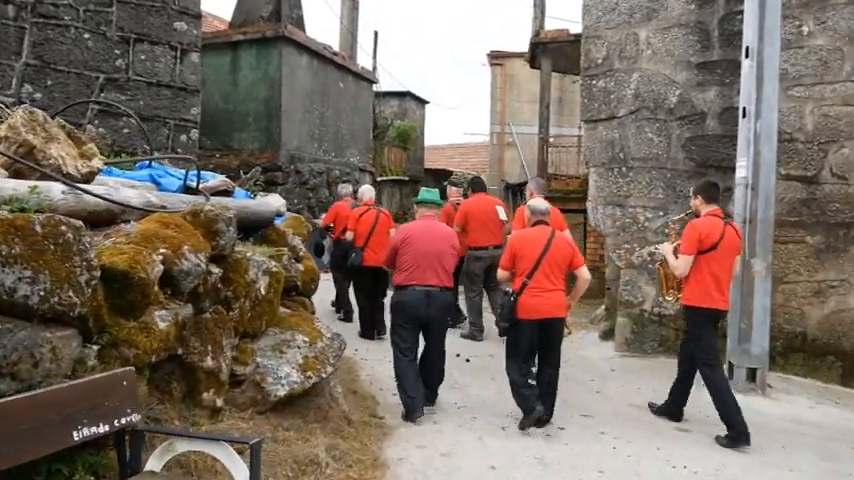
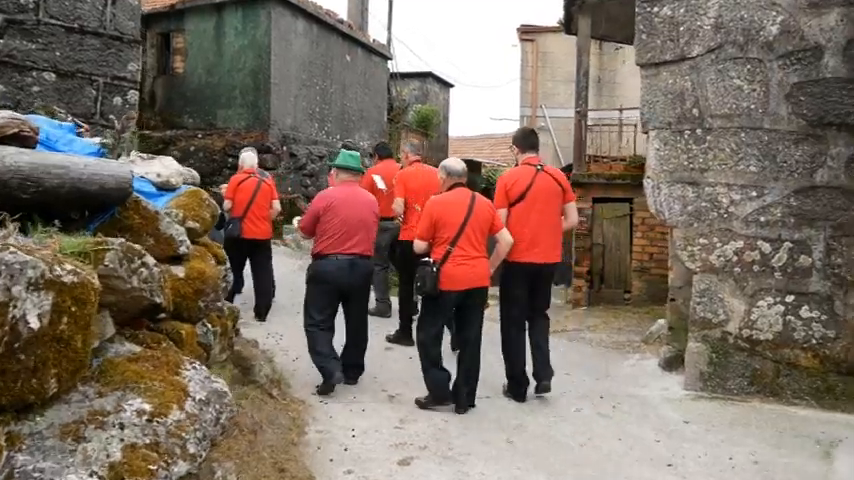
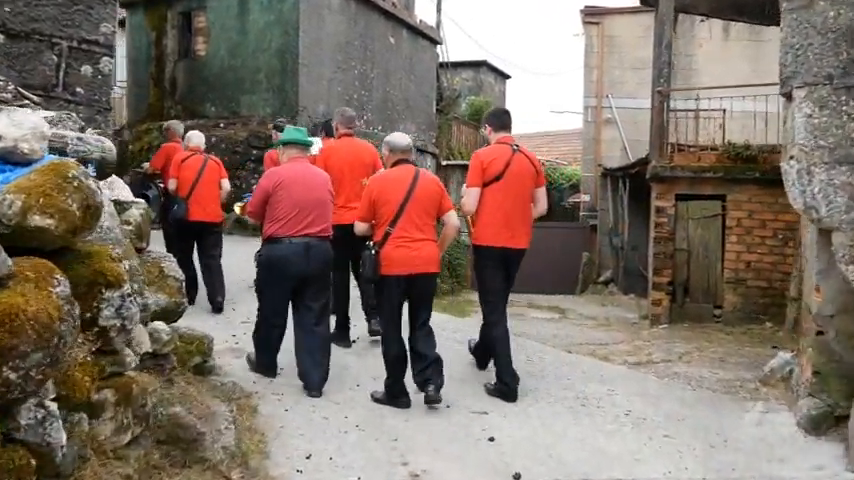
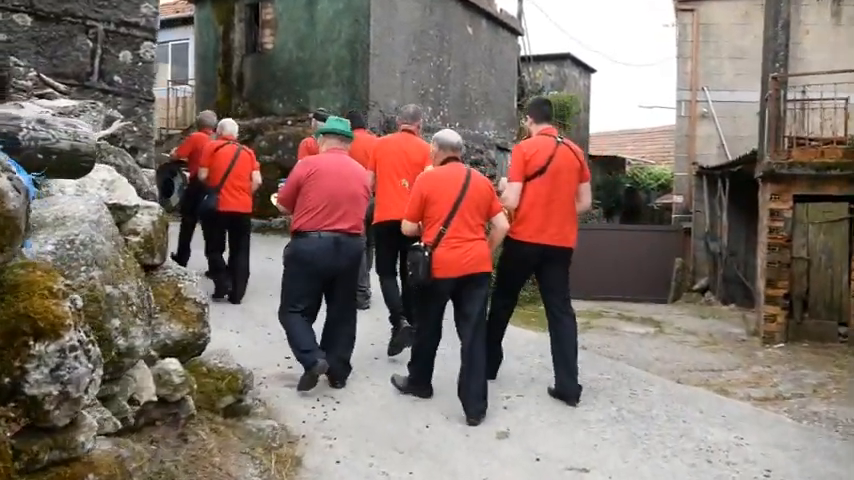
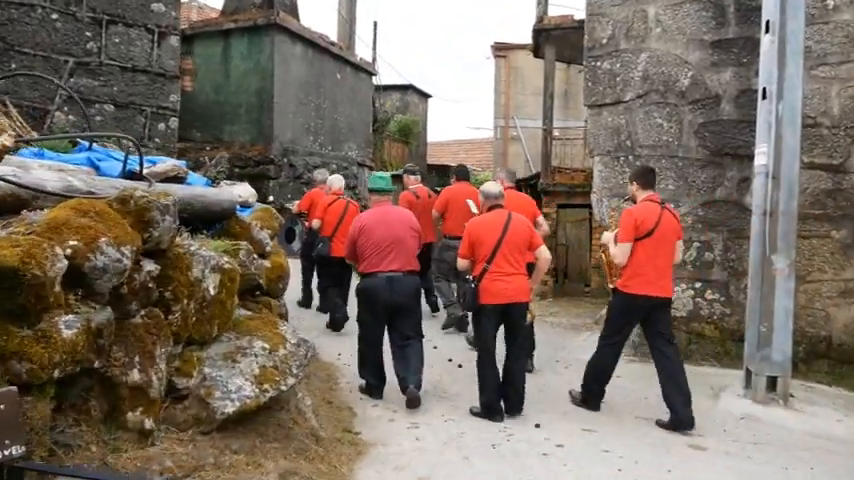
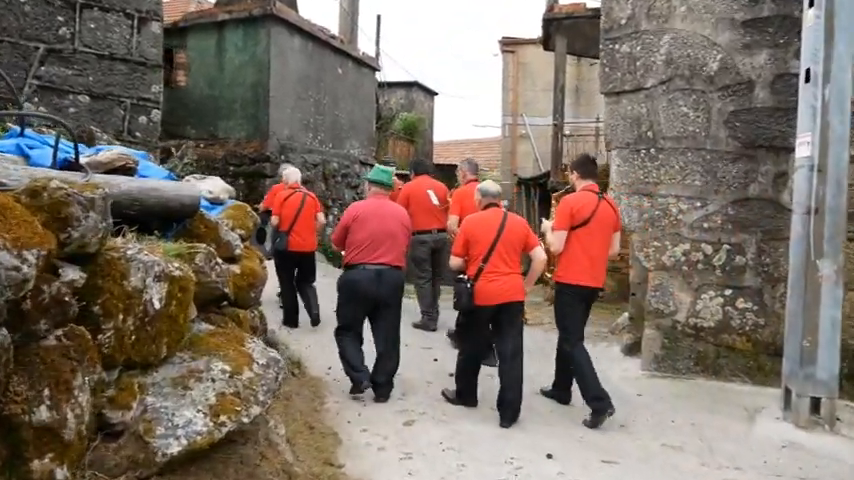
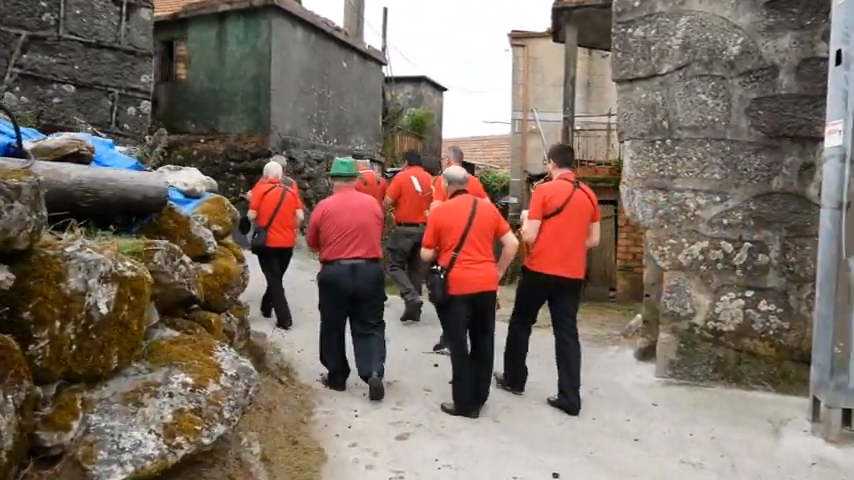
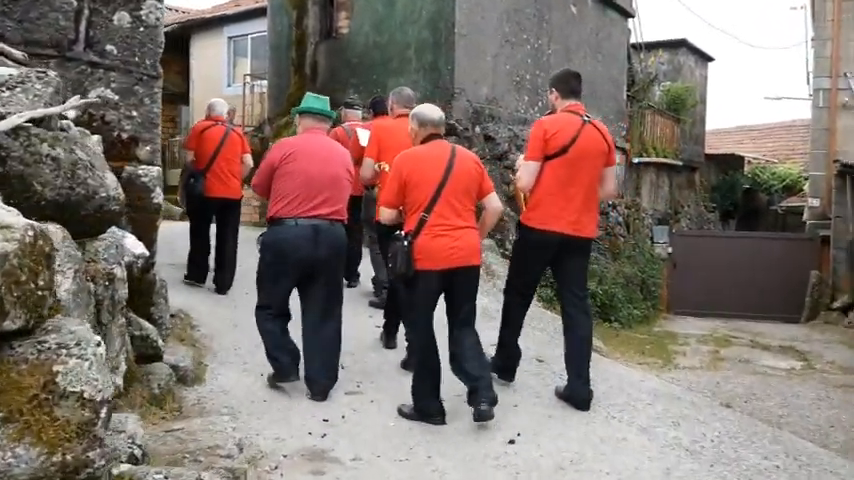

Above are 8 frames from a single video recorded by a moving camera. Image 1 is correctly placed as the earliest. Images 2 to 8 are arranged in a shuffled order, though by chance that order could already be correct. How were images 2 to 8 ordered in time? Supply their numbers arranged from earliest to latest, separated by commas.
5, 6, 7, 2, 3, 4, 8
